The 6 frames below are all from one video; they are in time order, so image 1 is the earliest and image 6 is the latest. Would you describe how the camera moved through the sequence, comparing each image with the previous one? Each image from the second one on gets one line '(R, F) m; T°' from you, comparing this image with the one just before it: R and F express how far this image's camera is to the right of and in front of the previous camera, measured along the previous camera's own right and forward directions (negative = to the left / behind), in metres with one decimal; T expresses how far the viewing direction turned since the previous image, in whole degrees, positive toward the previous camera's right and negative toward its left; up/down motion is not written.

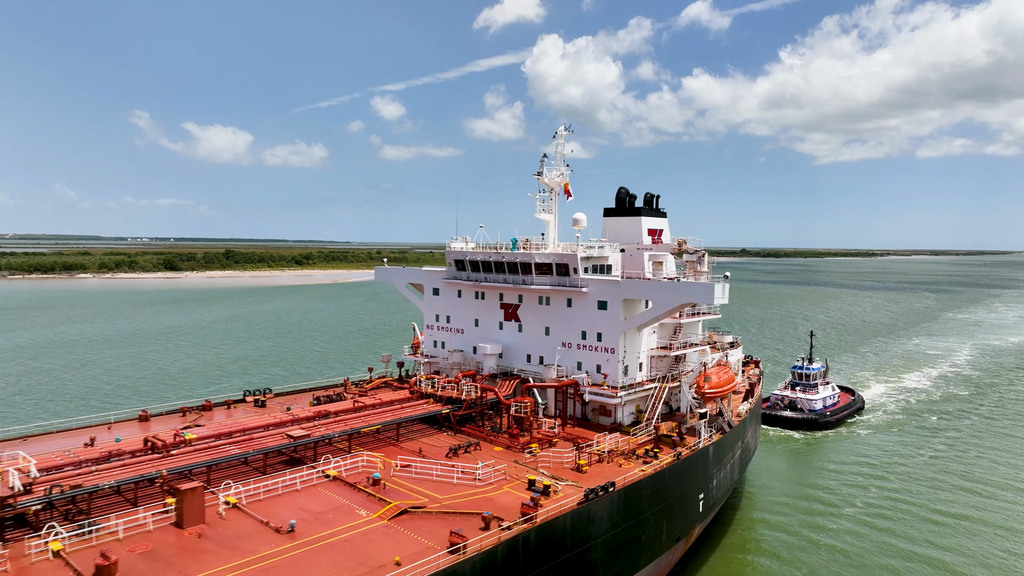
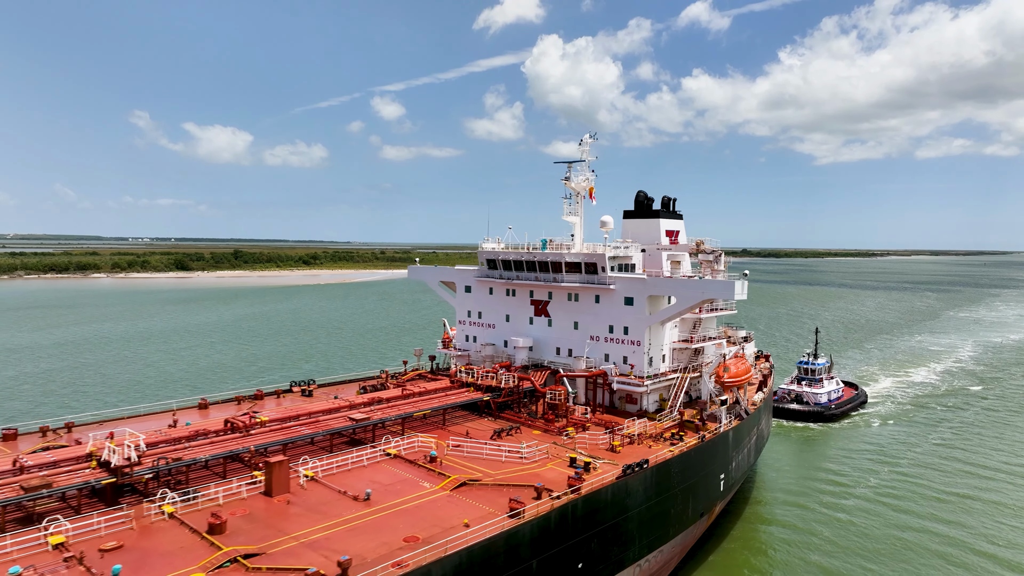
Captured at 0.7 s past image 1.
(-1.2, -1.5) m; 0°
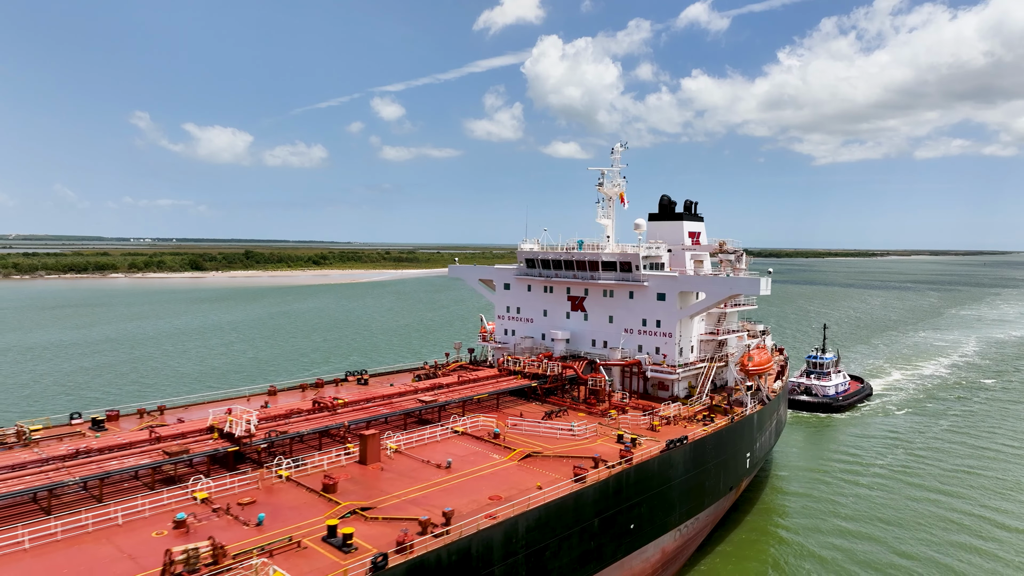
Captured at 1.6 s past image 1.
(-1.7, -1.9) m; 0°
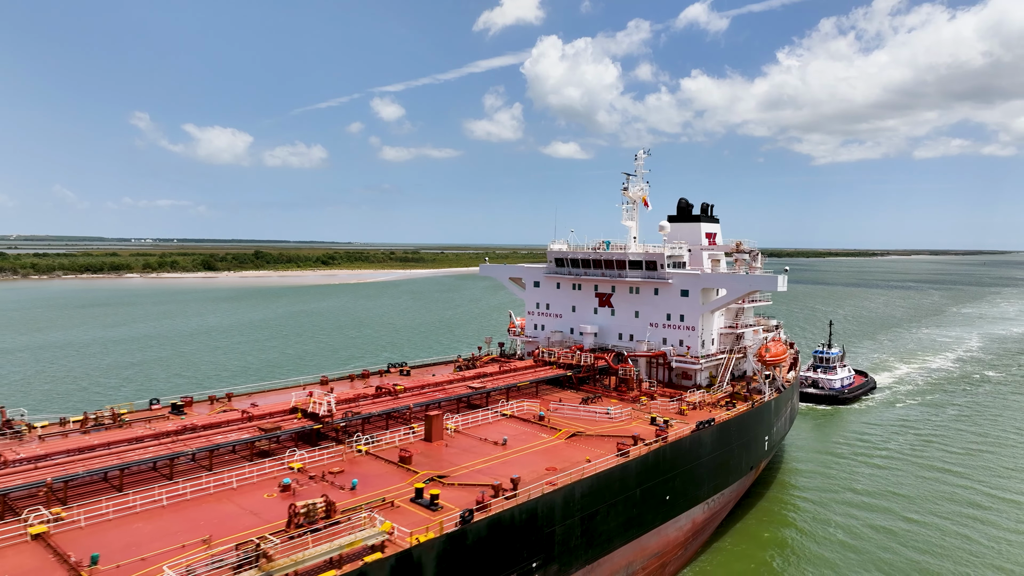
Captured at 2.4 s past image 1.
(-1.5, -1.8) m; 0°
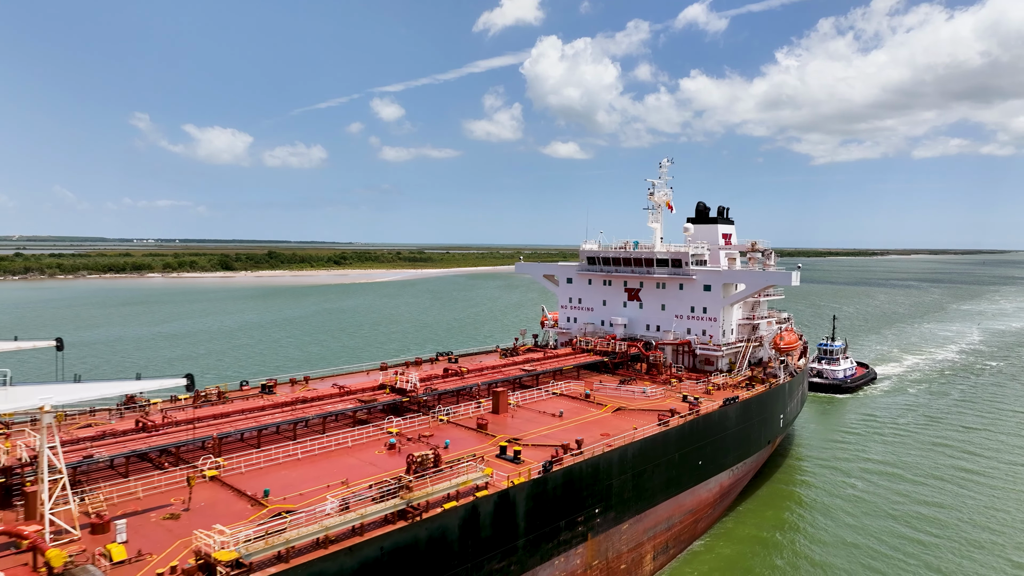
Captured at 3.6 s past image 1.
(-2.0, -2.8) m; 0°
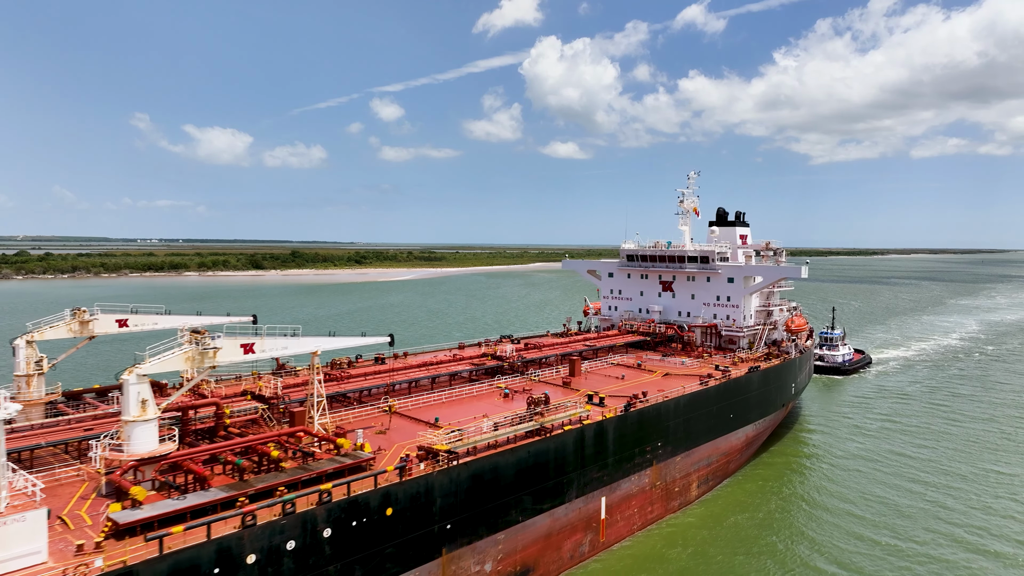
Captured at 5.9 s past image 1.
(-3.3, -5.4) m; 0°
